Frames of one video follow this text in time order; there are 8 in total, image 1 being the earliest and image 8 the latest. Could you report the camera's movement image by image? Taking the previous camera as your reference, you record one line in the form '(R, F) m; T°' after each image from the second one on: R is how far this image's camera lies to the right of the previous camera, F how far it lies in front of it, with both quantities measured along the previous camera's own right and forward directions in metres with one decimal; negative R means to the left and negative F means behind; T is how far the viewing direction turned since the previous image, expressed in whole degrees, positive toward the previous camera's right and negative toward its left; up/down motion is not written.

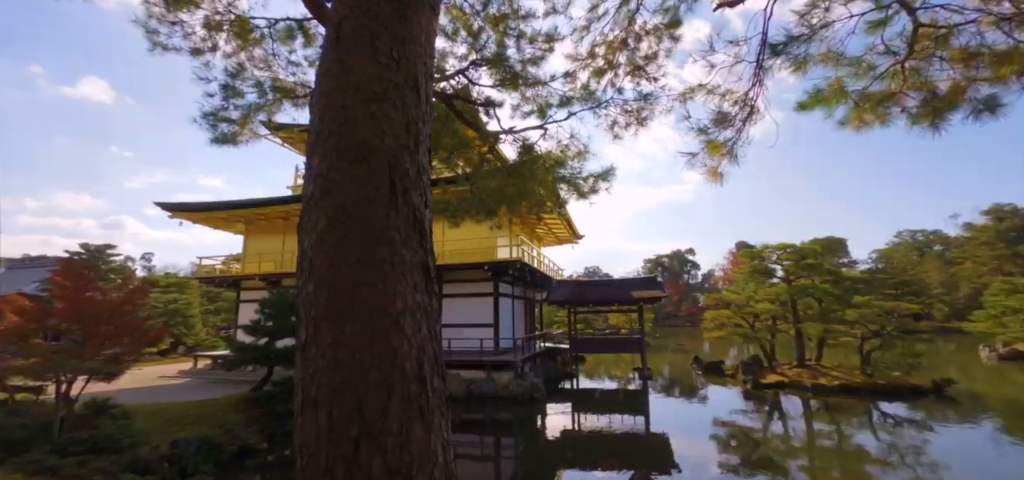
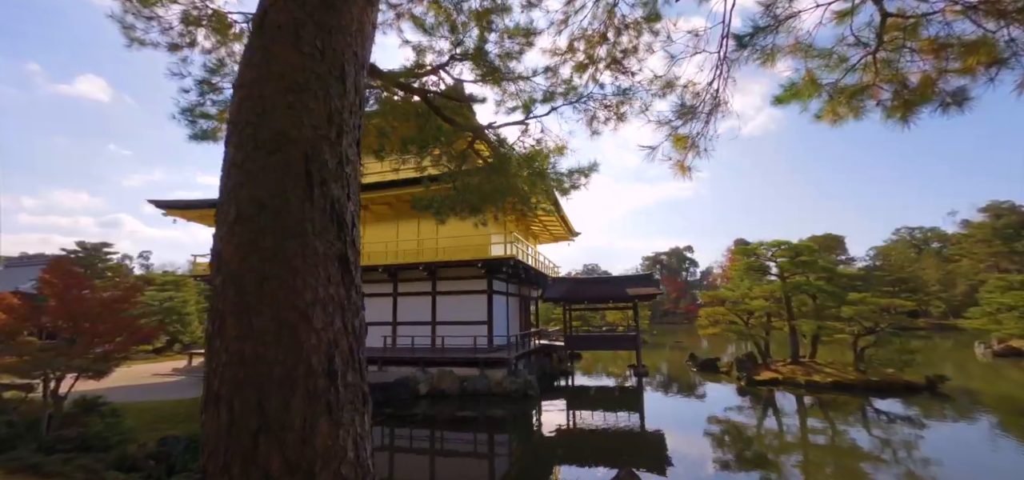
(+0.1, 0.0) m; 0°
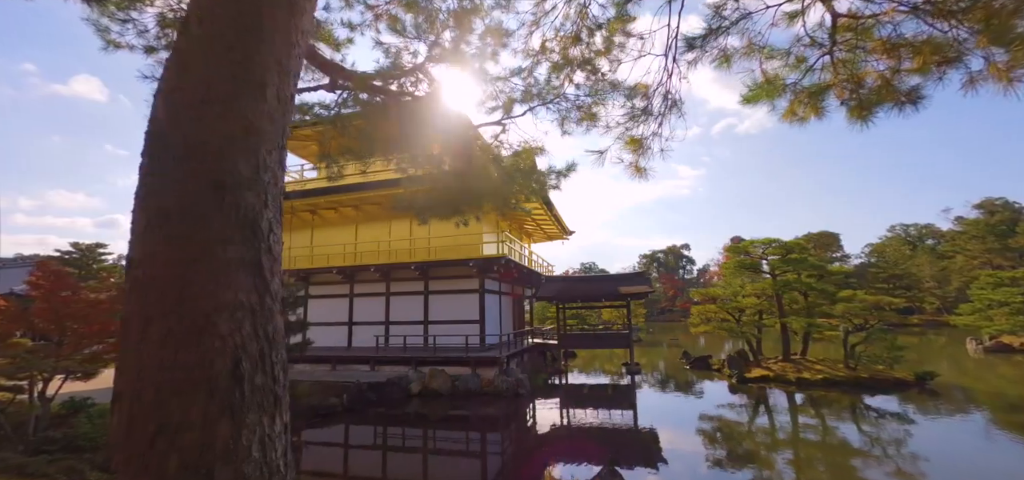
(+0.2, 0.0) m; 0°
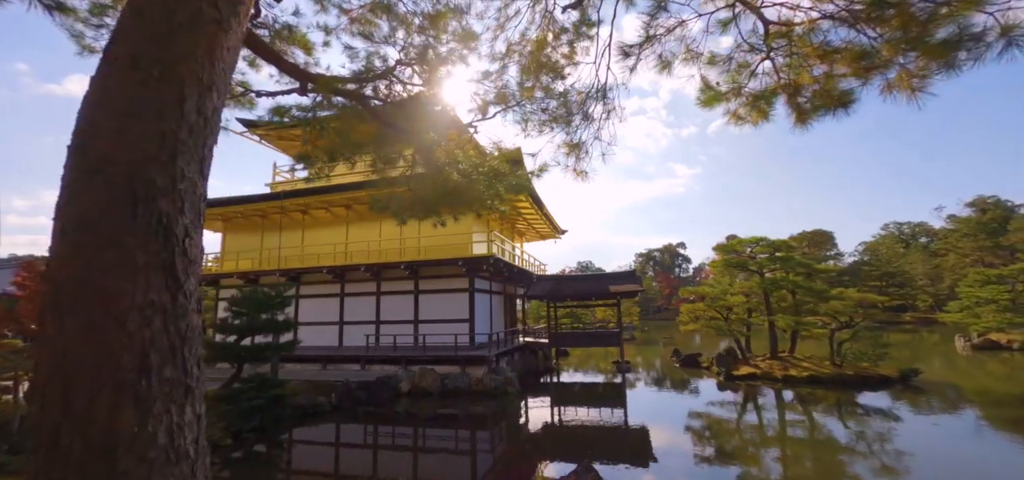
(+0.2, -0.1) m; 0°
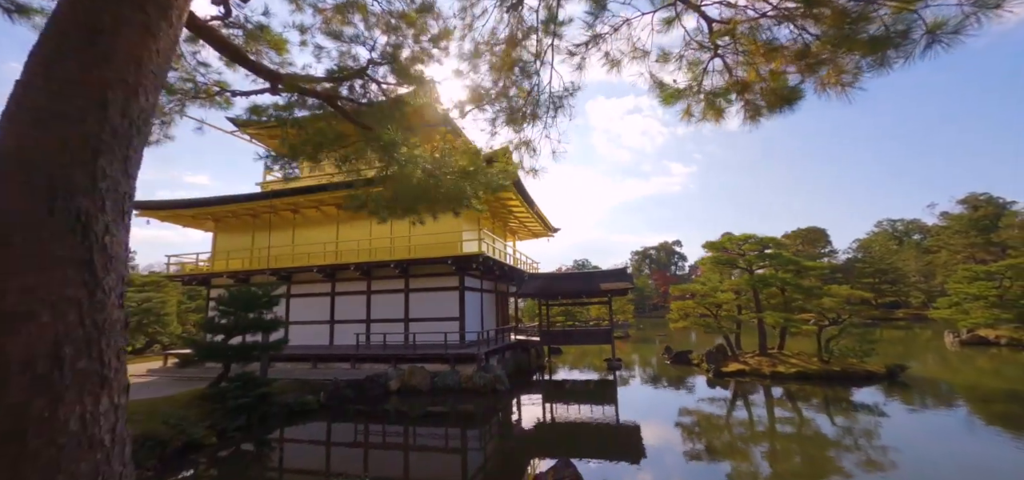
(+0.2, 0.0) m; 0°
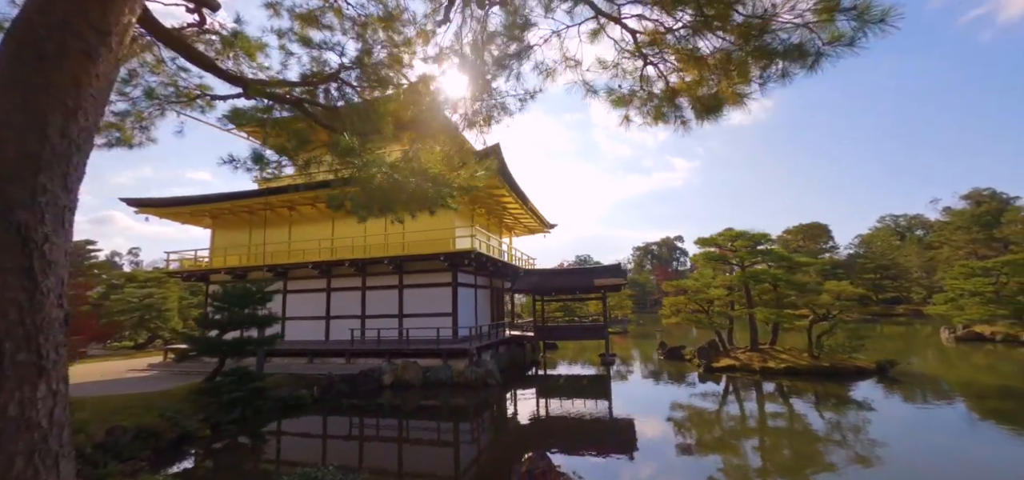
(+0.3, -0.1) m; 0°
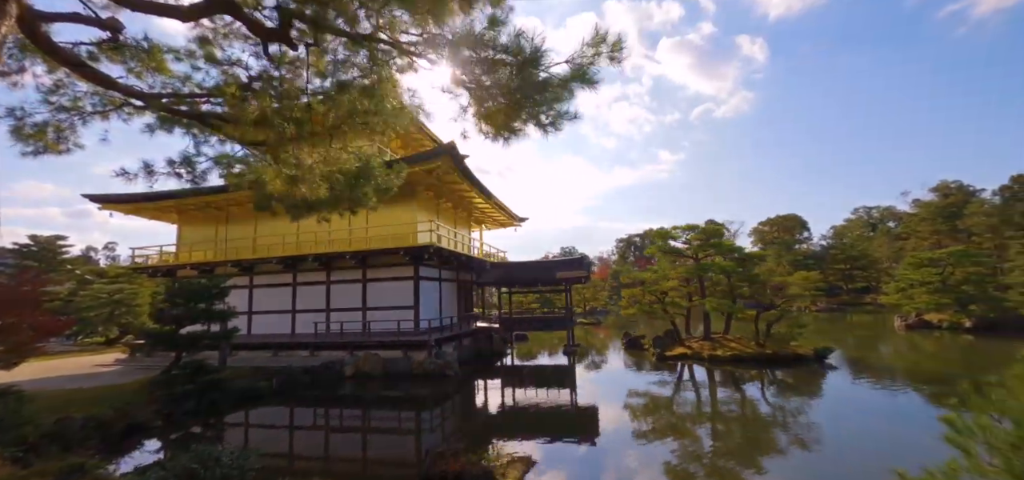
(+0.8, -0.3) m; +1°
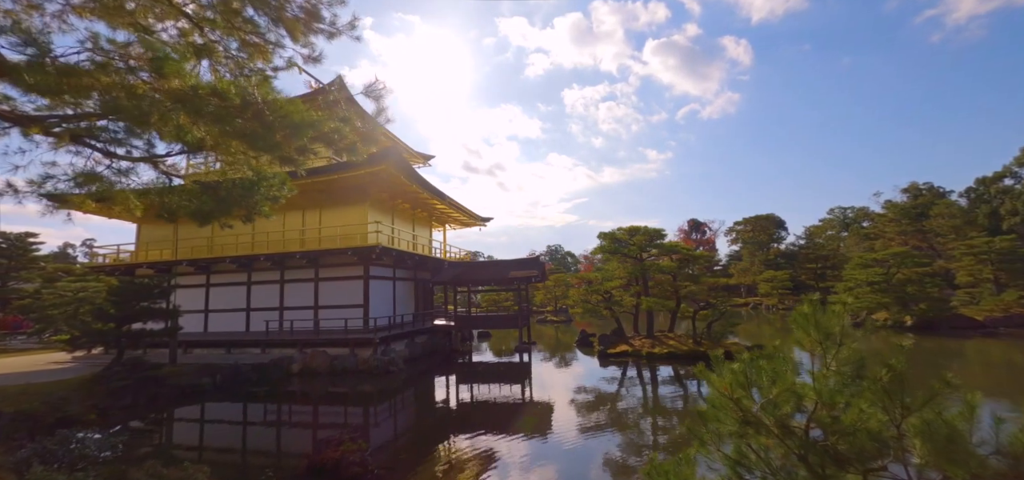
(+1.2, -0.4) m; +1°
